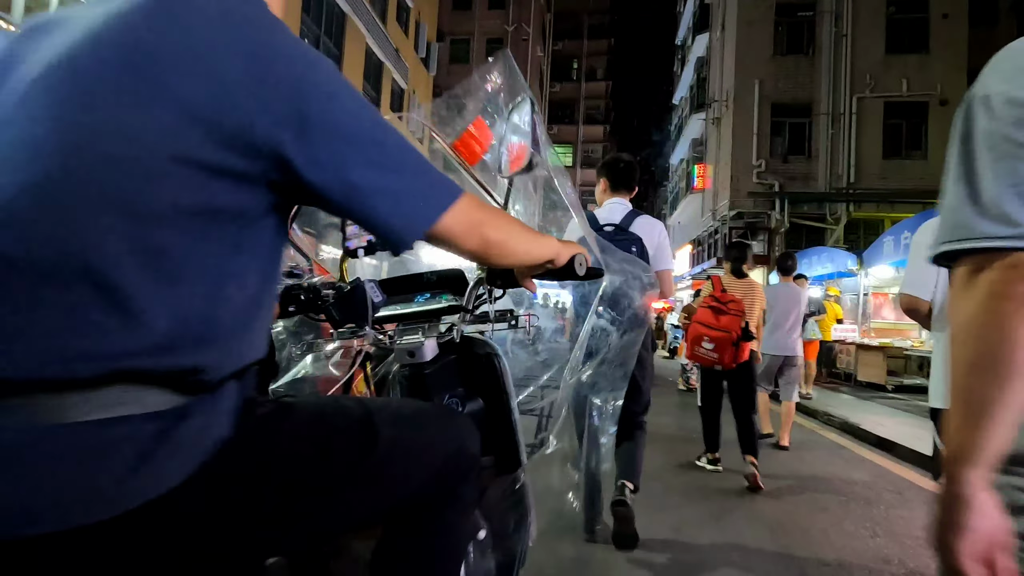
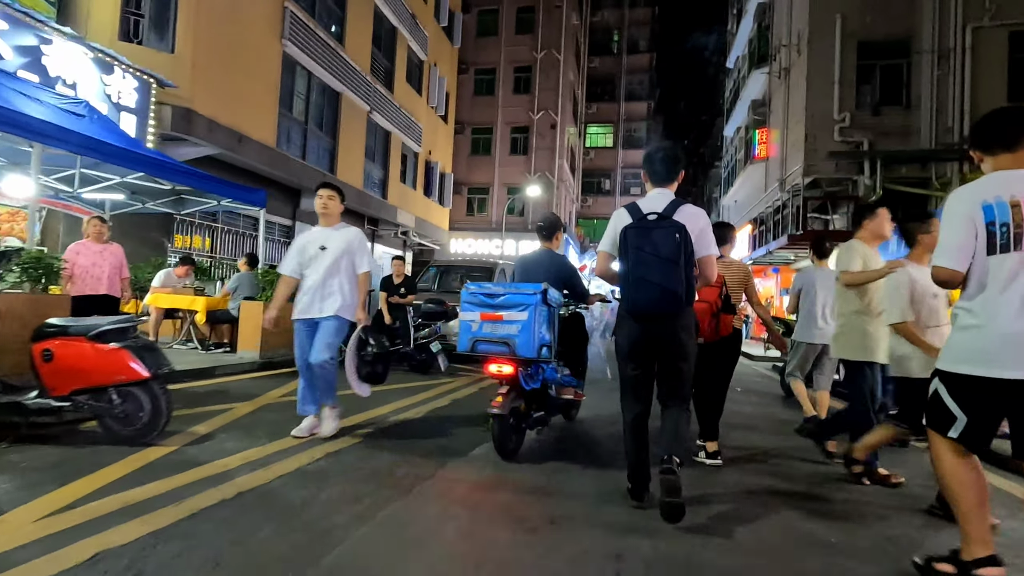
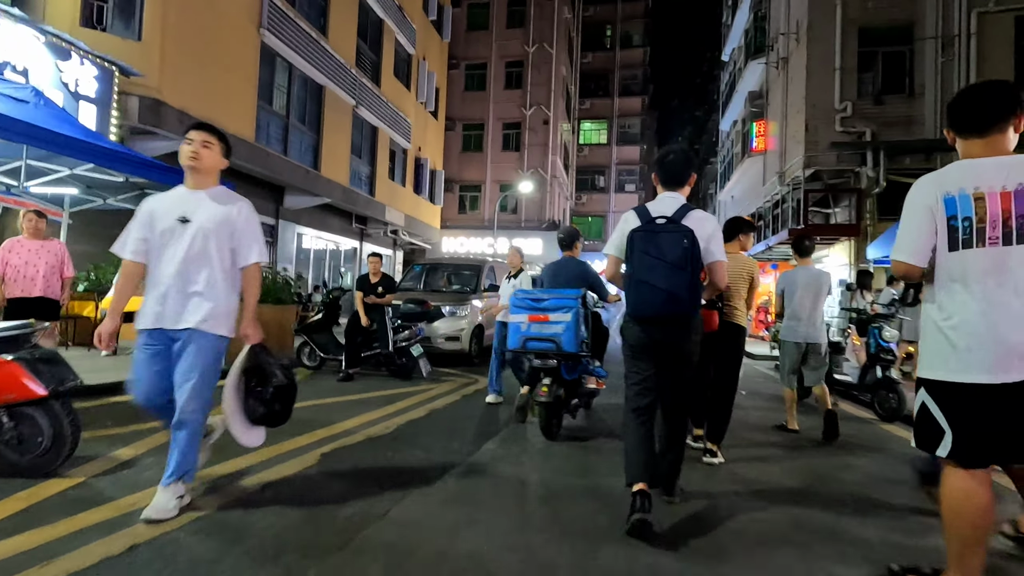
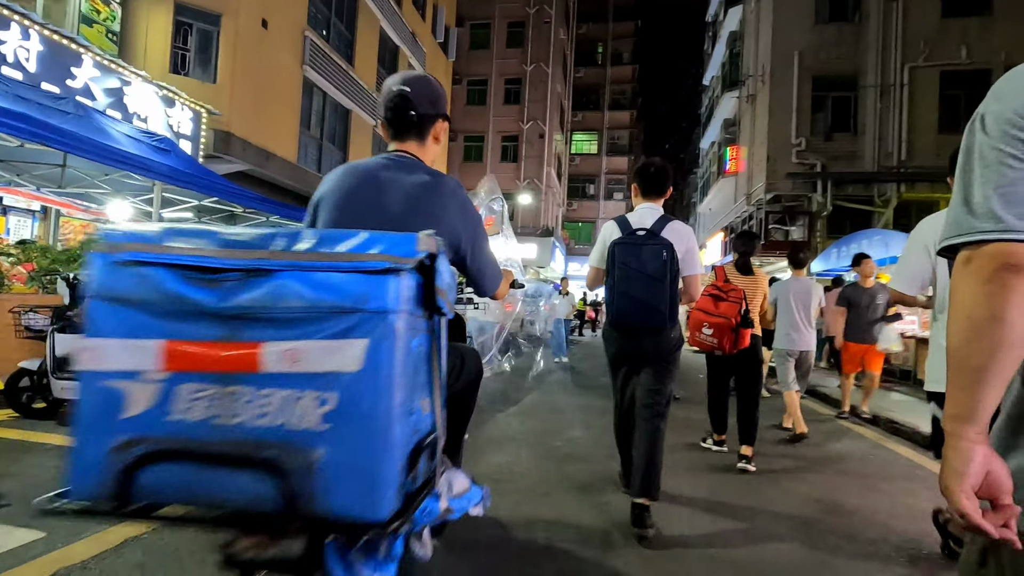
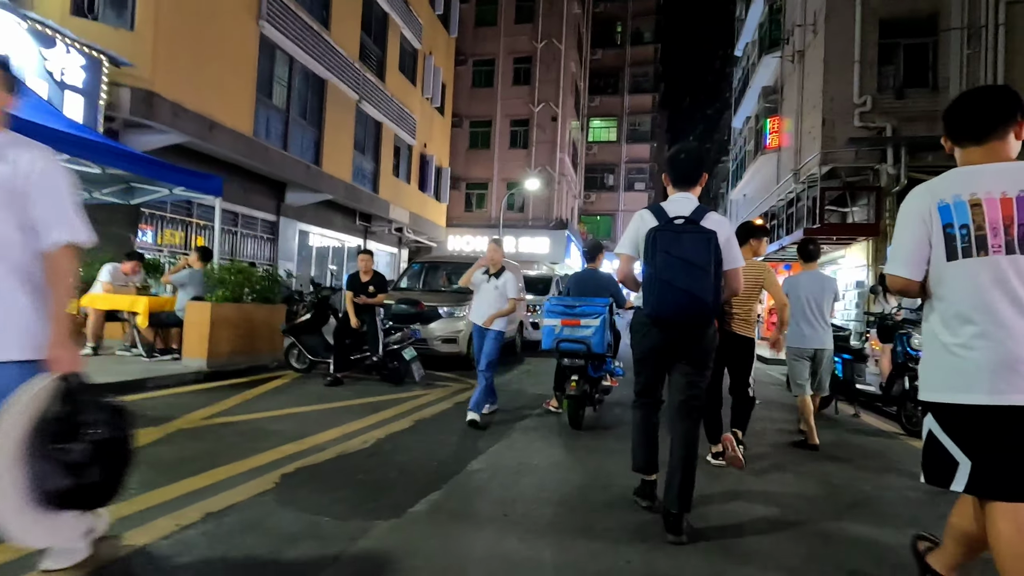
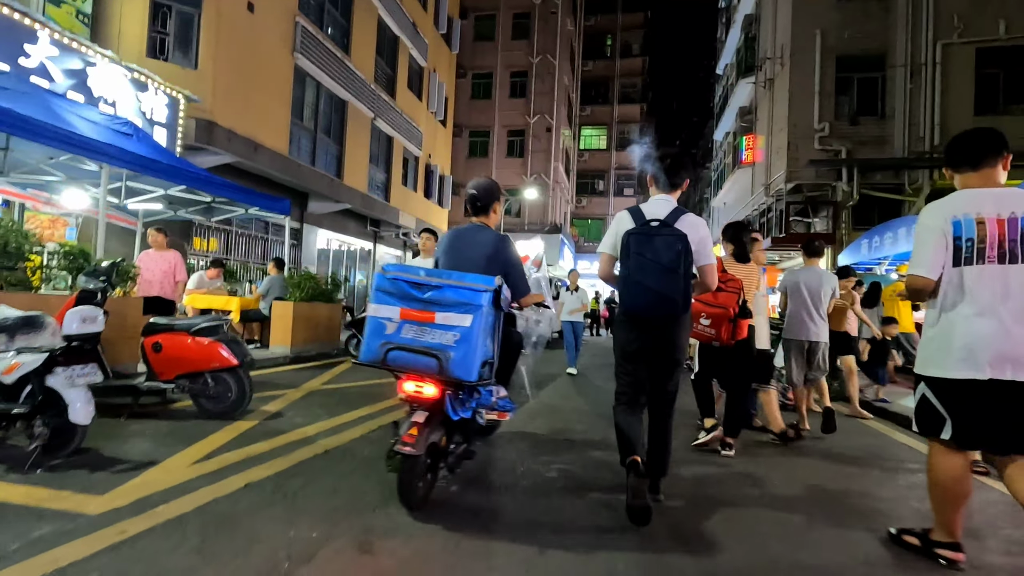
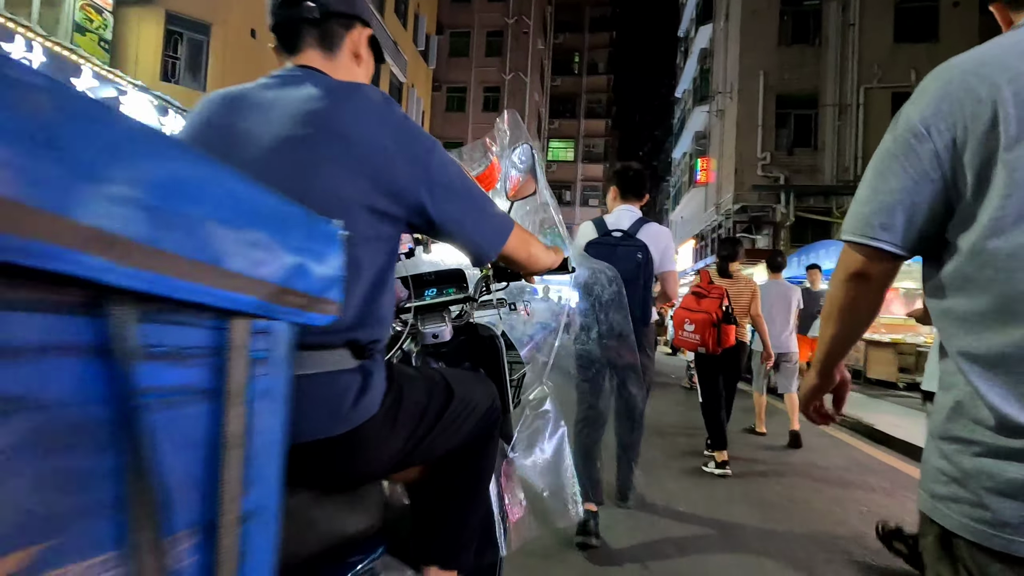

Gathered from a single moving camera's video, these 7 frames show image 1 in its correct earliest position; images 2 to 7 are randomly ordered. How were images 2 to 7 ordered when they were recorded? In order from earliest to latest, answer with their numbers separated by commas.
7, 4, 6, 2, 3, 5
